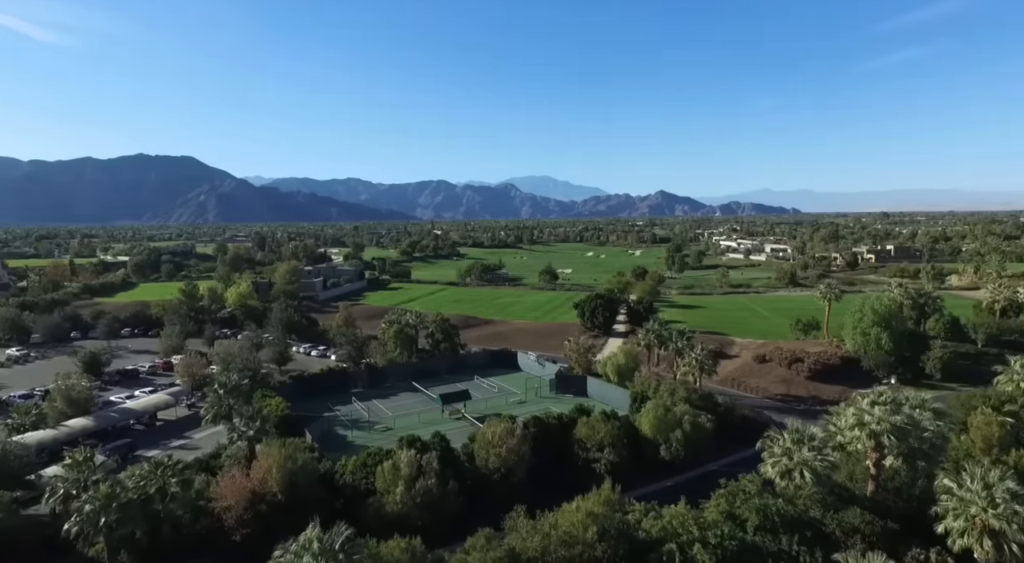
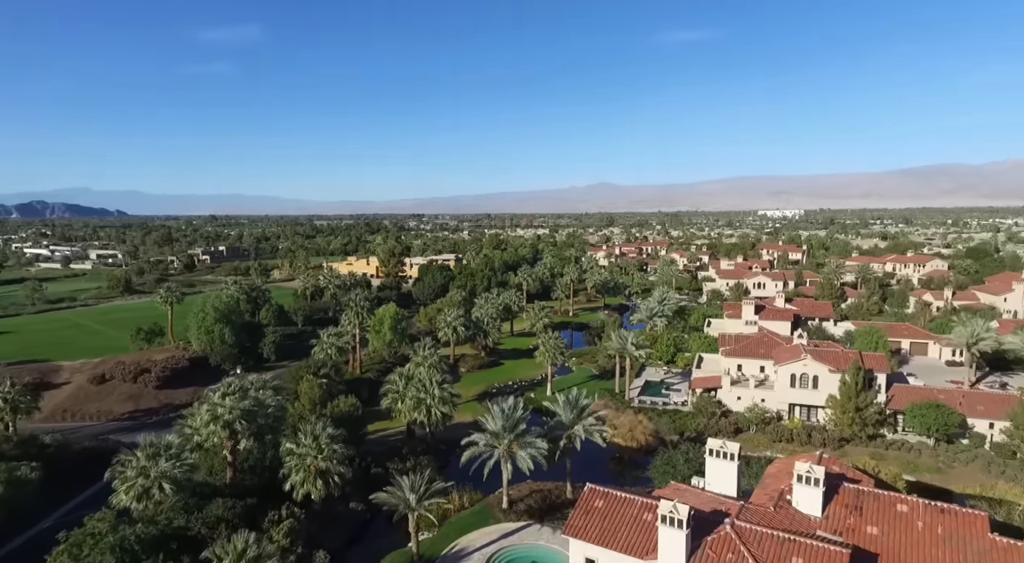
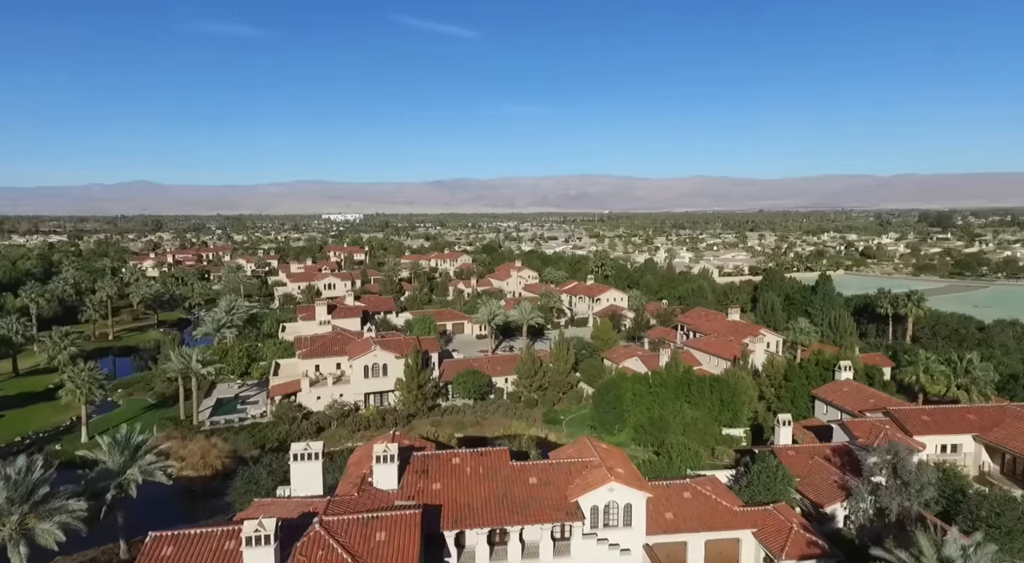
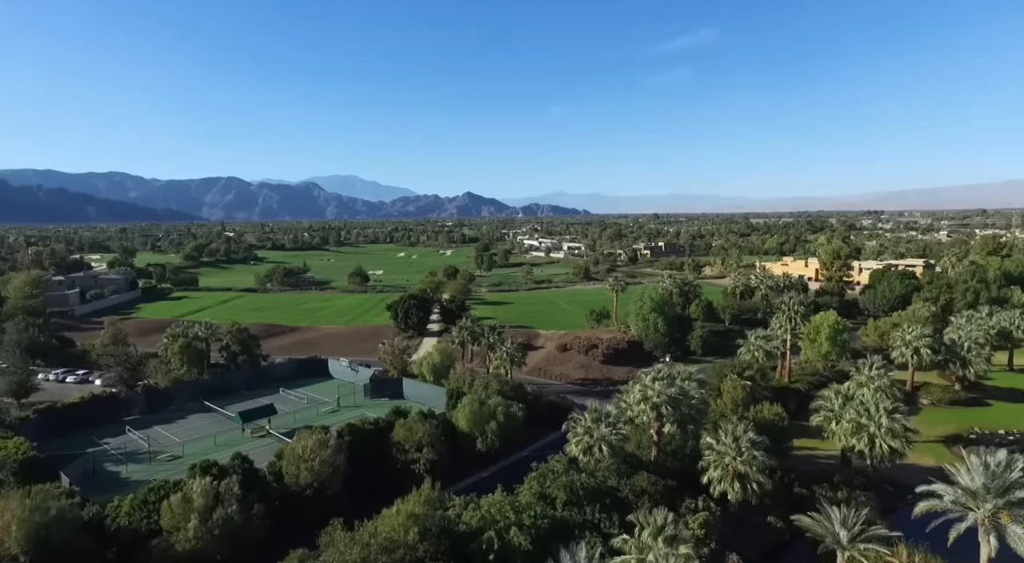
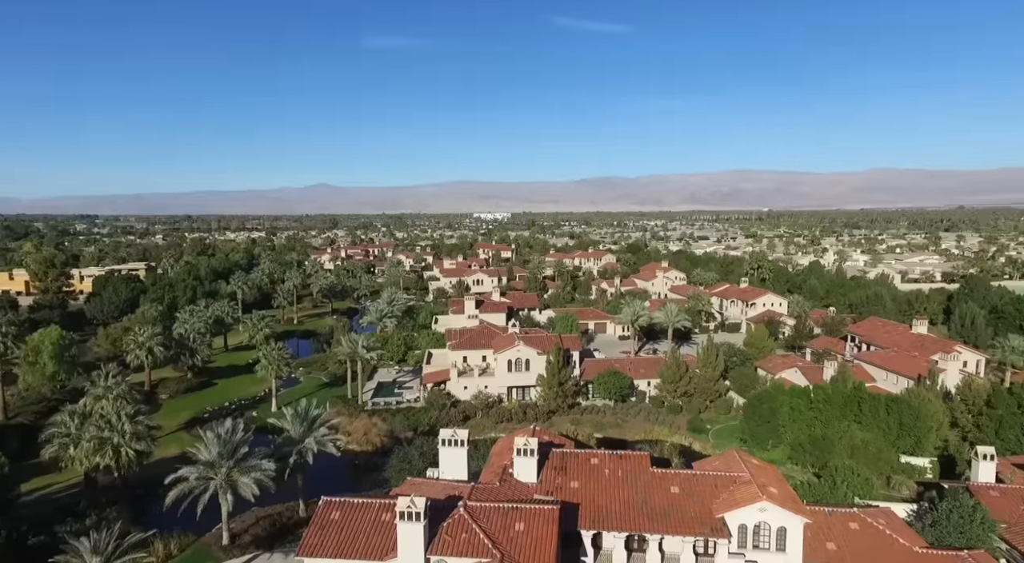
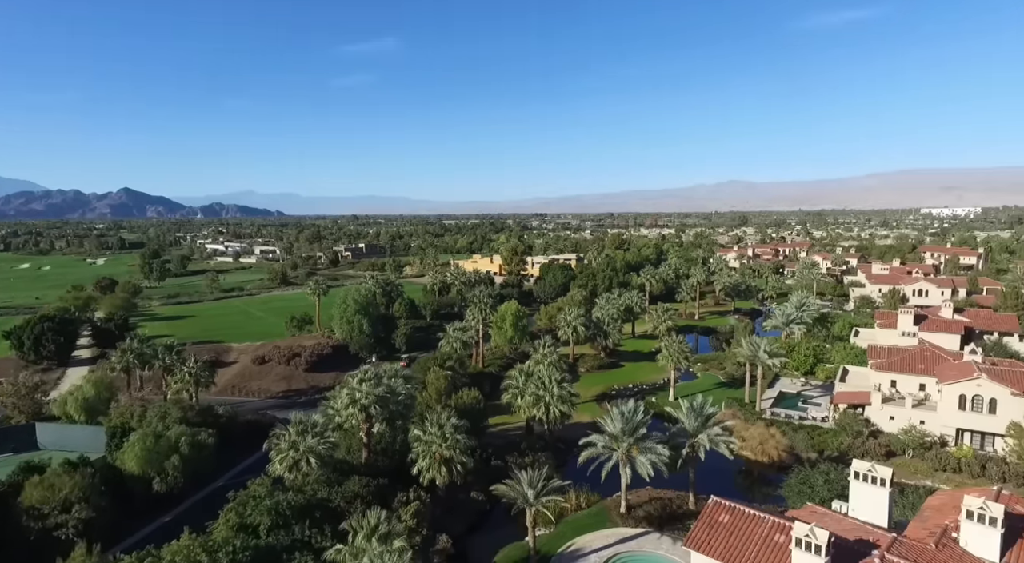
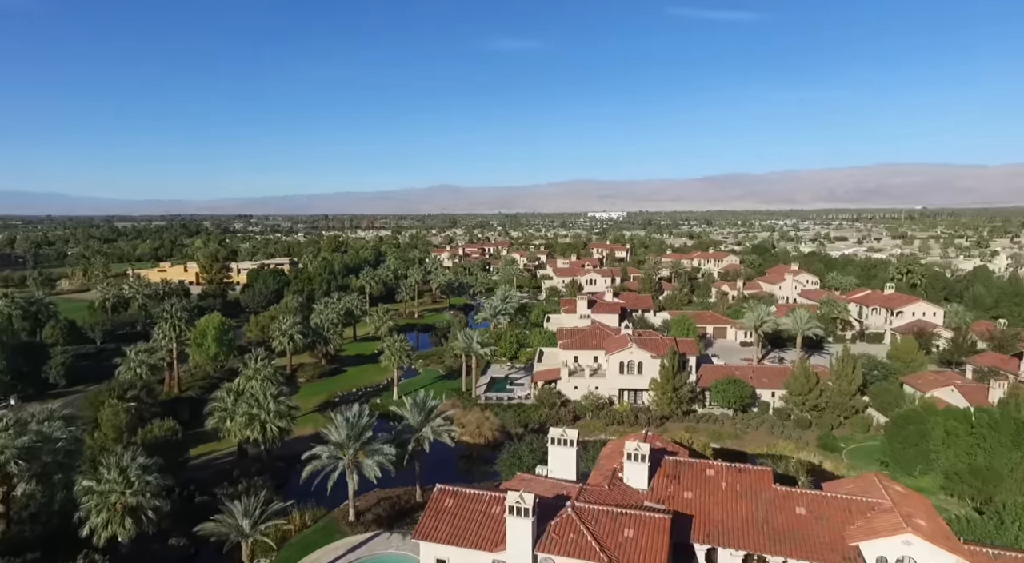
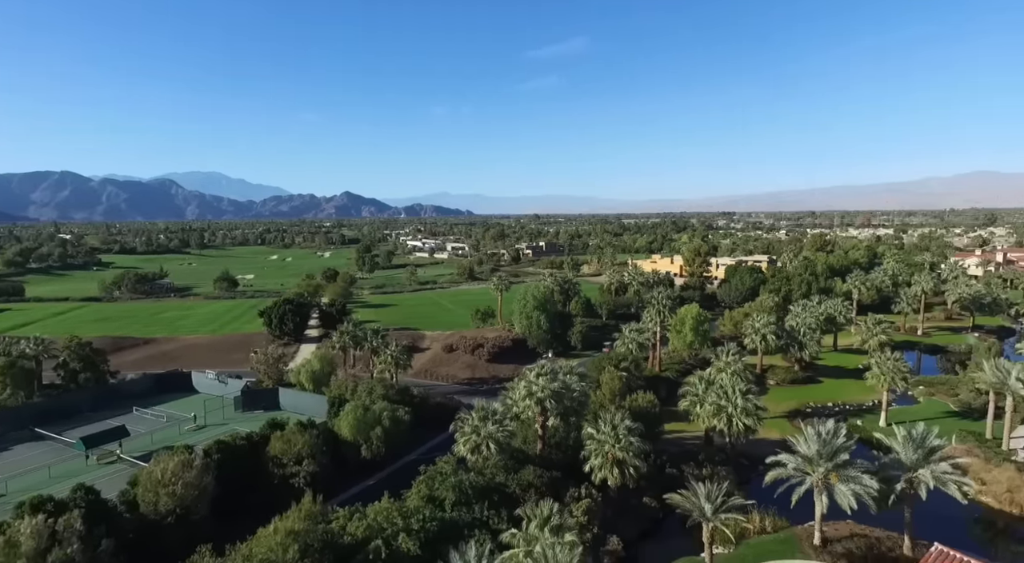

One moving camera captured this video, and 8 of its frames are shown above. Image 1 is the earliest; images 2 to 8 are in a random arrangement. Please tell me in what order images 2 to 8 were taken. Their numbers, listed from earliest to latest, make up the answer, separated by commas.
4, 8, 6, 2, 7, 5, 3
